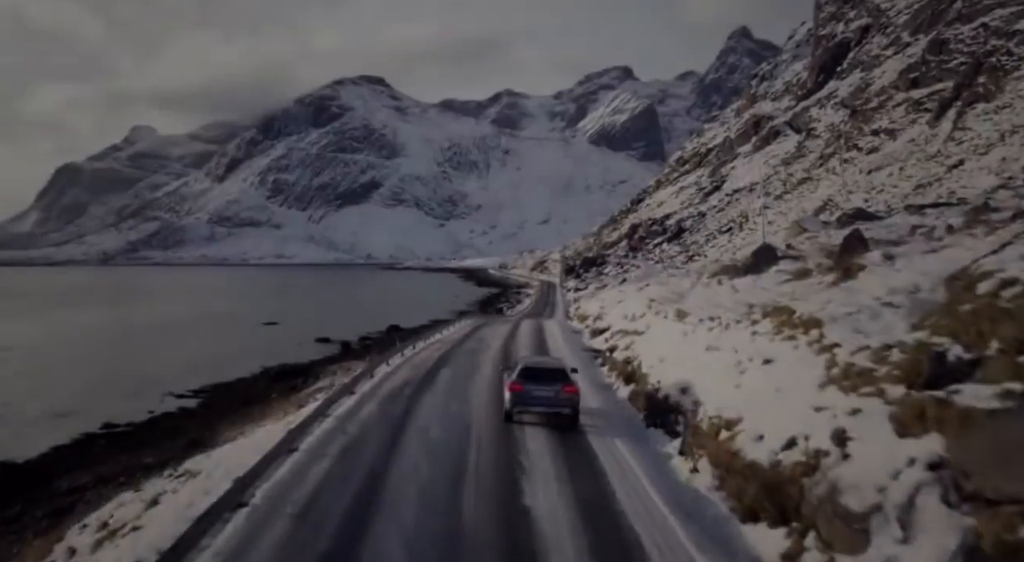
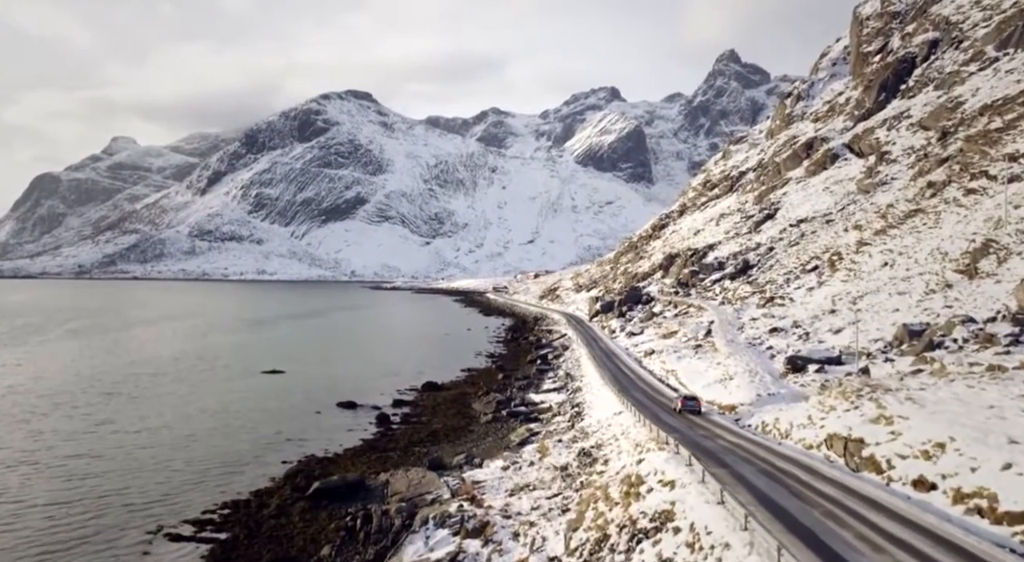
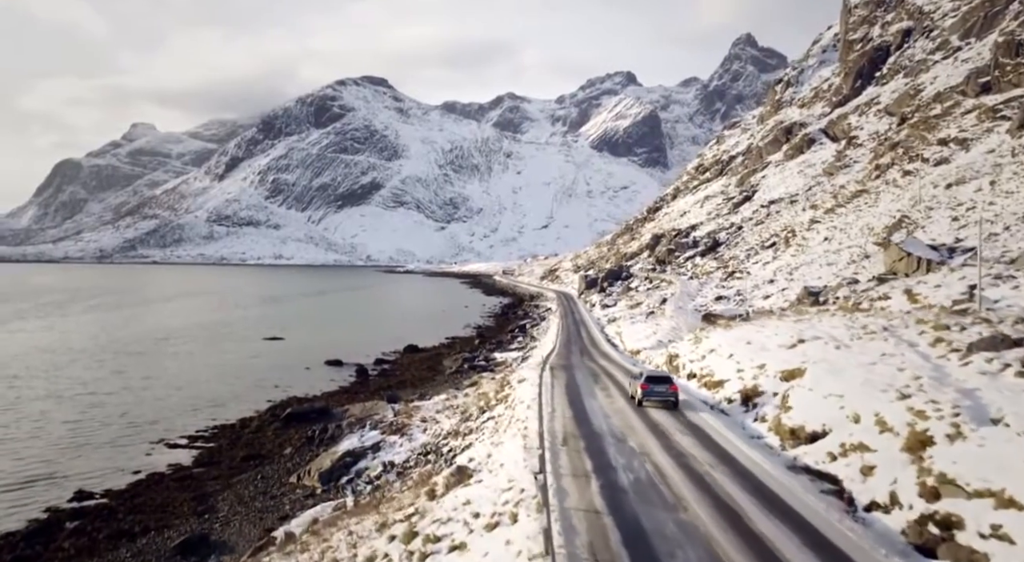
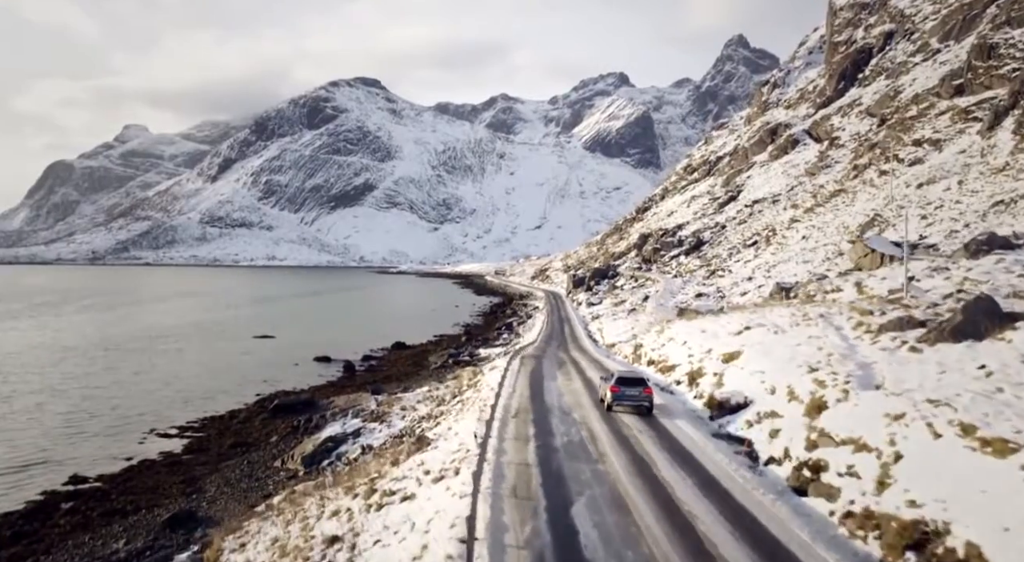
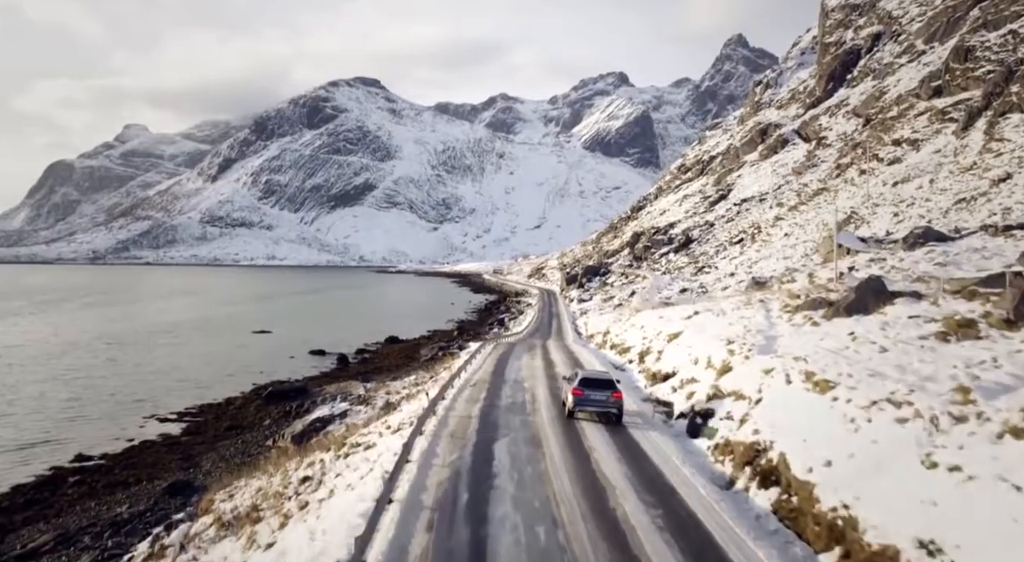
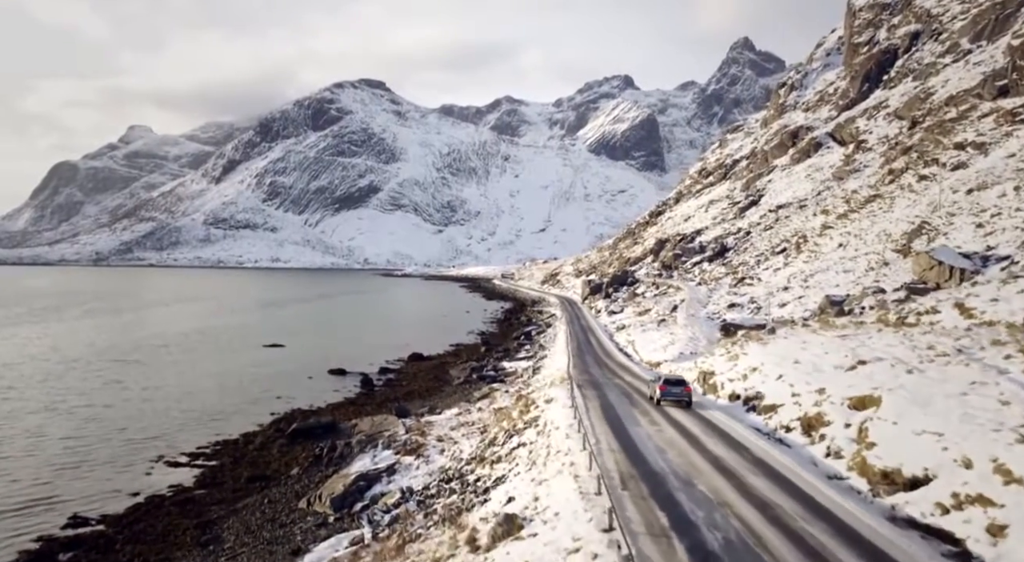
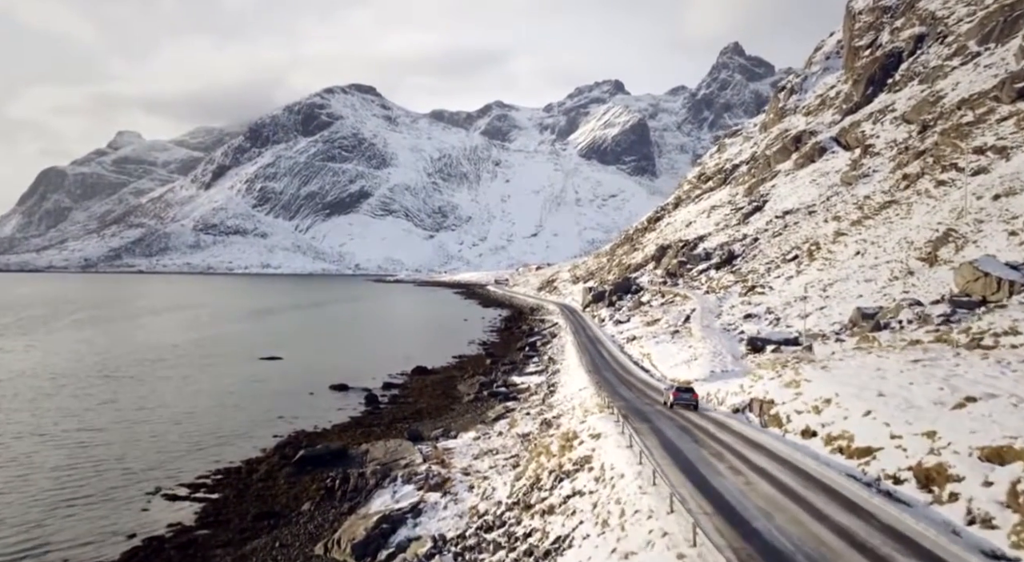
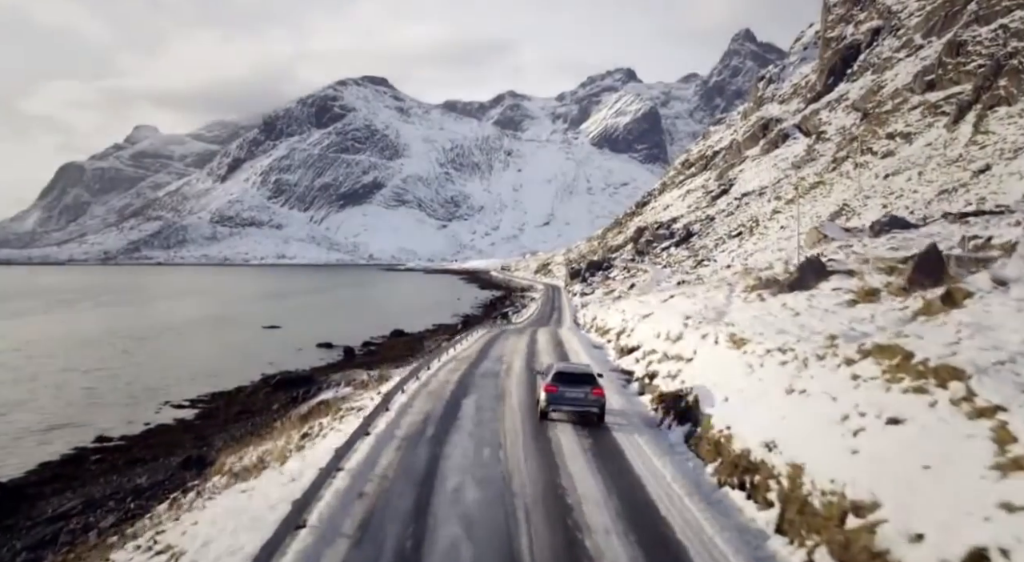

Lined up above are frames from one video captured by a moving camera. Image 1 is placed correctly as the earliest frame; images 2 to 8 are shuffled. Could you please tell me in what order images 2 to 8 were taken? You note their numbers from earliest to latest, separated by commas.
8, 5, 4, 3, 6, 7, 2
